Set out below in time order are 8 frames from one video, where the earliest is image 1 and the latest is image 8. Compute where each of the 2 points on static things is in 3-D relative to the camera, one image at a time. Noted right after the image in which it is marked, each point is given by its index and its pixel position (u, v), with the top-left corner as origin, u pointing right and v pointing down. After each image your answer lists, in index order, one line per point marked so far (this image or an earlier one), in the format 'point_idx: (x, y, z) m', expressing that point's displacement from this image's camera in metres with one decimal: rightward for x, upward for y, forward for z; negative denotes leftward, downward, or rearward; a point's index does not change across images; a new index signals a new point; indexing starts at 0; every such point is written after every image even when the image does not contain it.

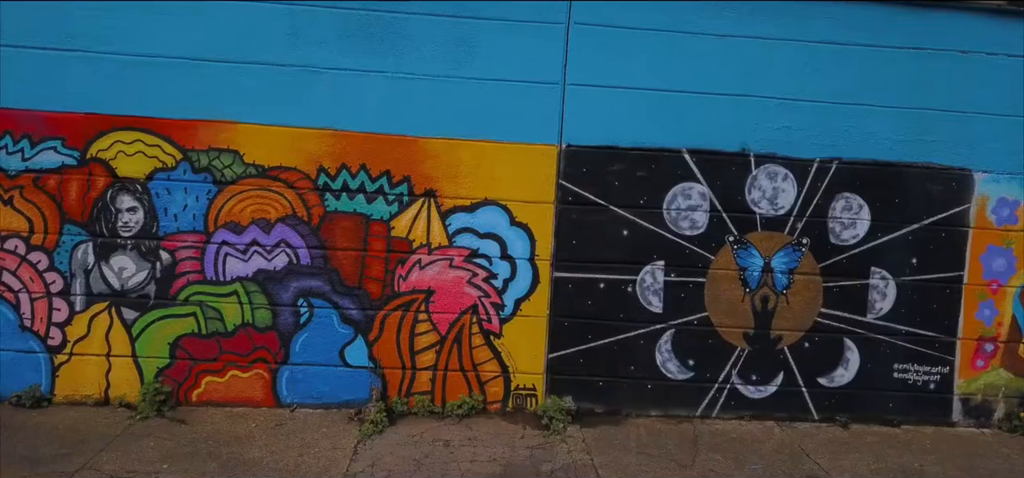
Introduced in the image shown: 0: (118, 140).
0: (-2.5, +0.6, +4.4) m
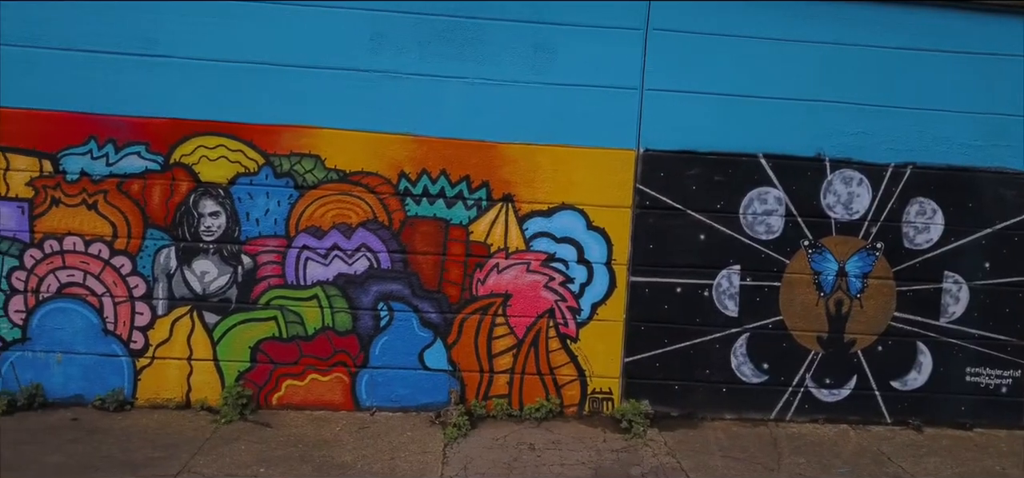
0: (-2.0, +0.6, +4.4) m
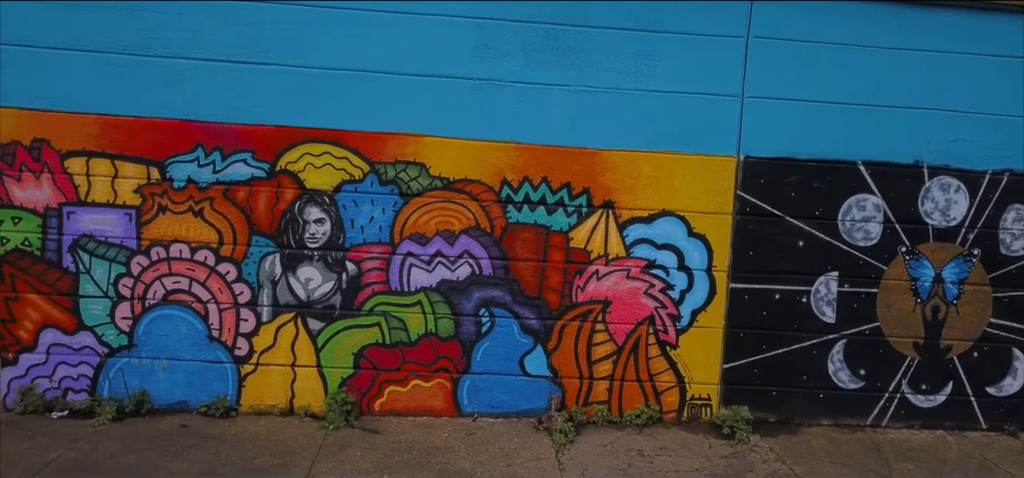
0: (-1.3, +0.6, +4.4) m
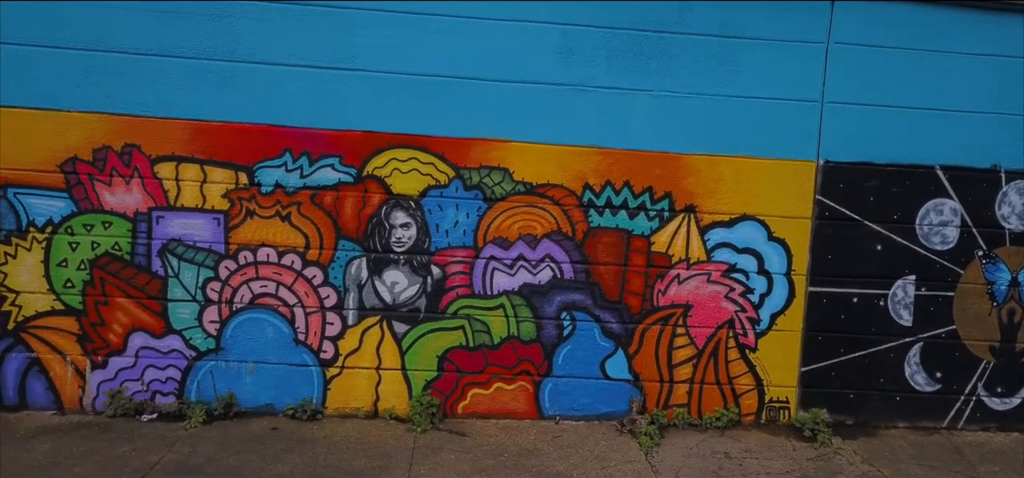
0: (-0.8, +0.5, +4.5) m
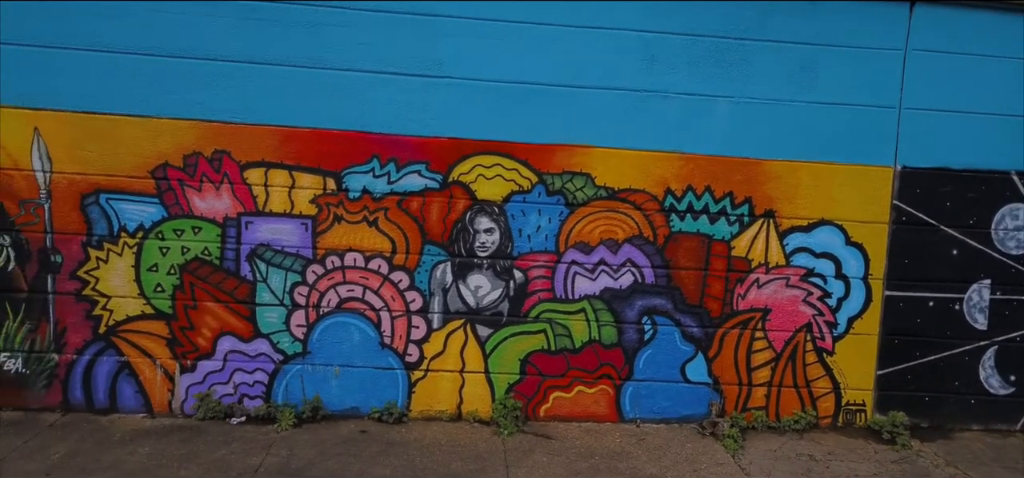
0: (-0.2, +0.5, +4.5) m
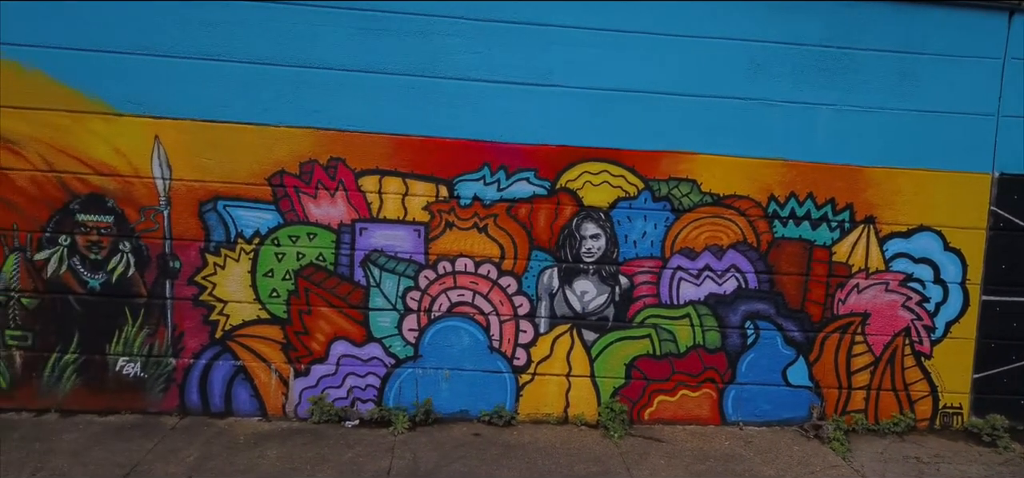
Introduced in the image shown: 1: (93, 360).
0: (+0.5, +0.5, +4.6) m
1: (-2.7, -0.8, +4.5) m
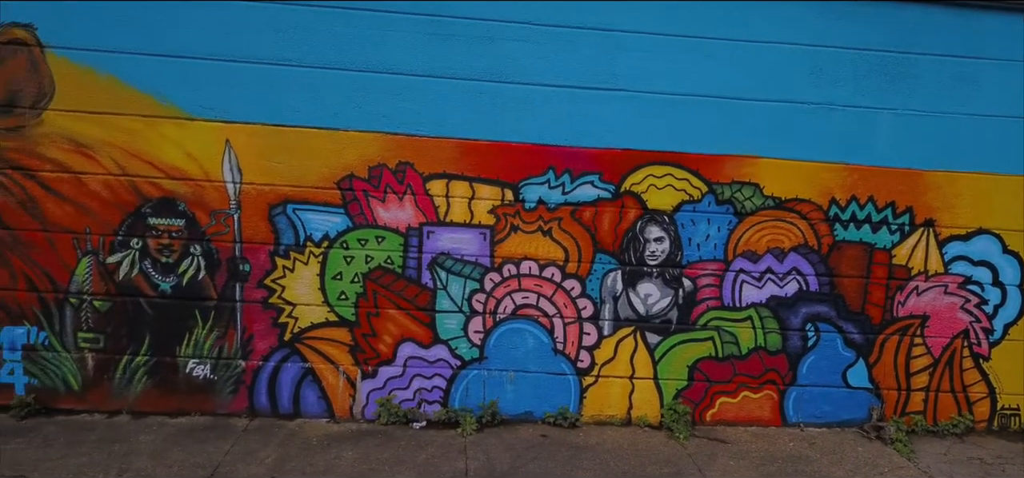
0: (+0.9, +0.4, +4.6) m
1: (-2.3, -0.8, +4.5) m
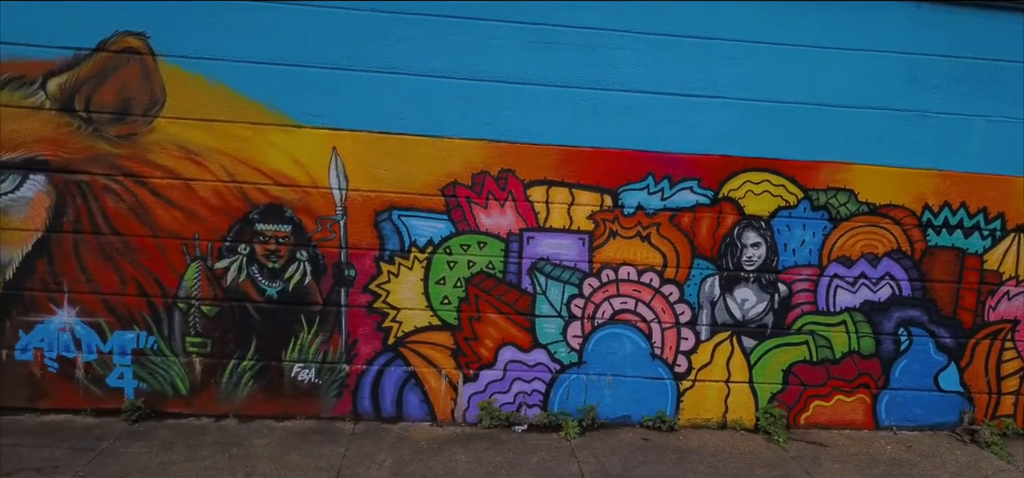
0: (+1.6, +0.4, +4.7) m
1: (-1.6, -0.9, +4.6) m
